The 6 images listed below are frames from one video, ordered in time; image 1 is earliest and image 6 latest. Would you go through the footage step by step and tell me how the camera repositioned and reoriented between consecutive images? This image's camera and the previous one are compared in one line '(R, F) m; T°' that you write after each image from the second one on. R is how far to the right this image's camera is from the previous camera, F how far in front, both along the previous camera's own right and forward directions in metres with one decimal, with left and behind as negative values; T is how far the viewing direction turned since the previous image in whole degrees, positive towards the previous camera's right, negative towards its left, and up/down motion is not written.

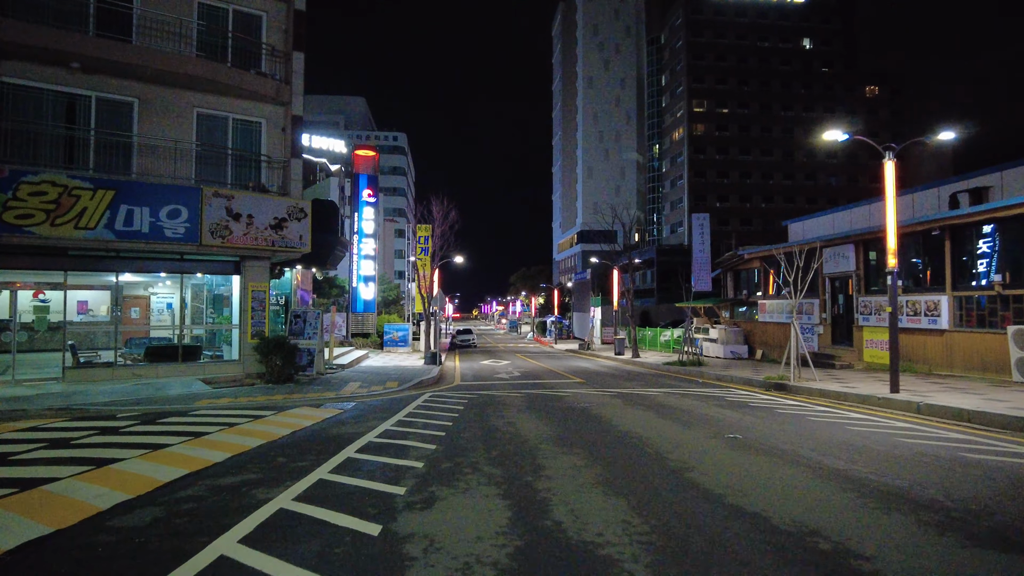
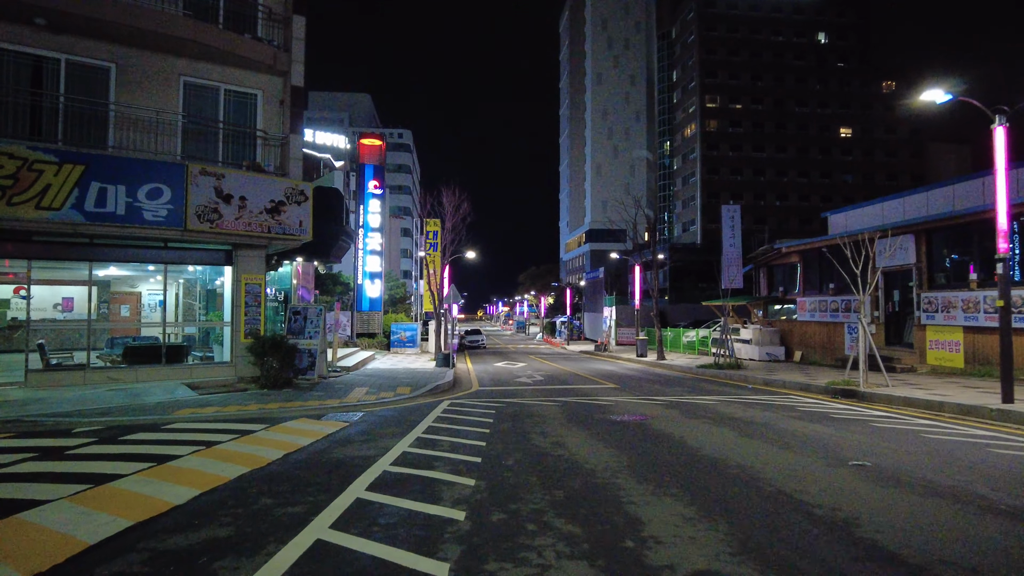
(-0.5, +2.0) m; 0°
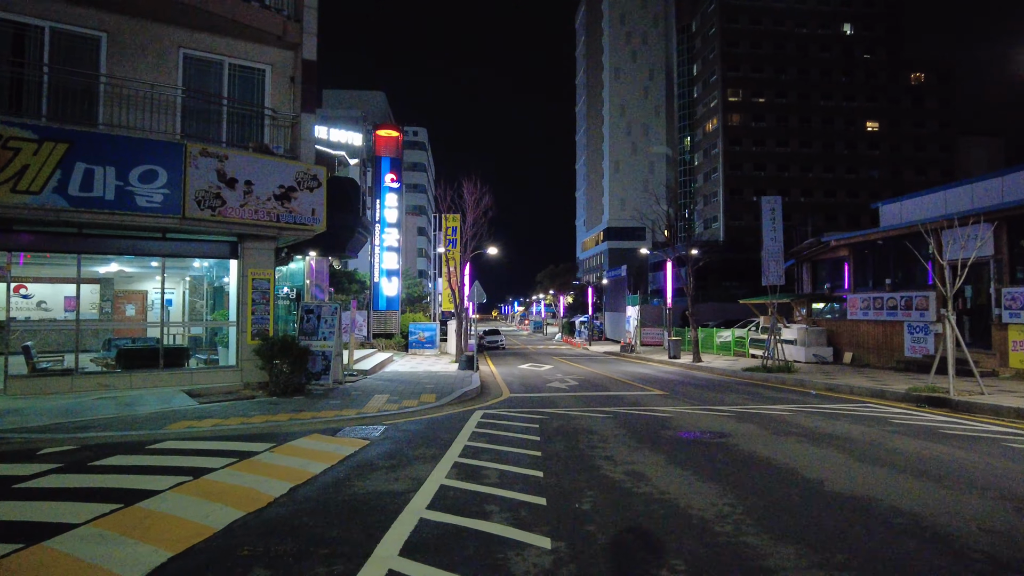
(-0.5, +1.6) m; -1°
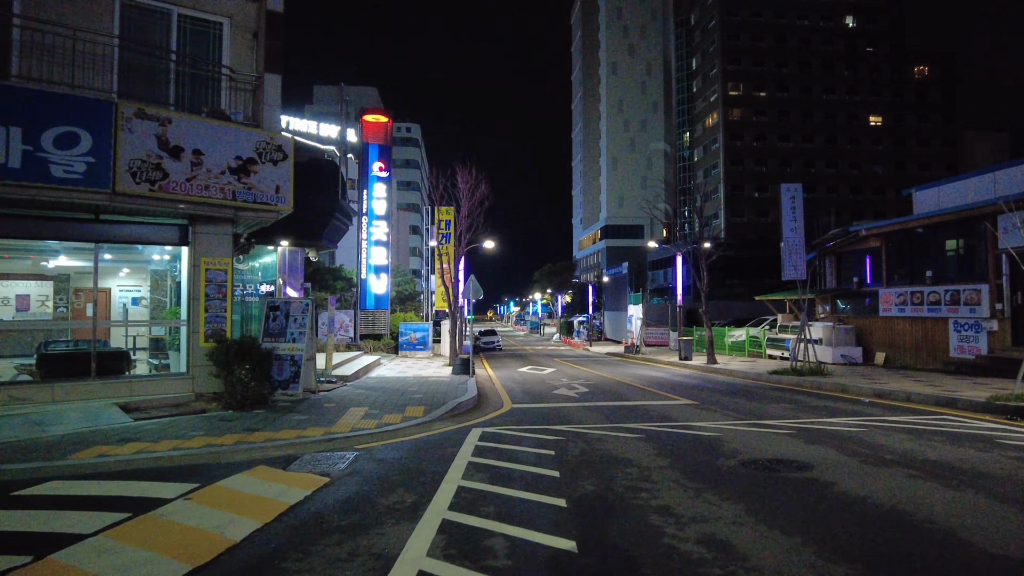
(-0.1, +2.2) m; 0°
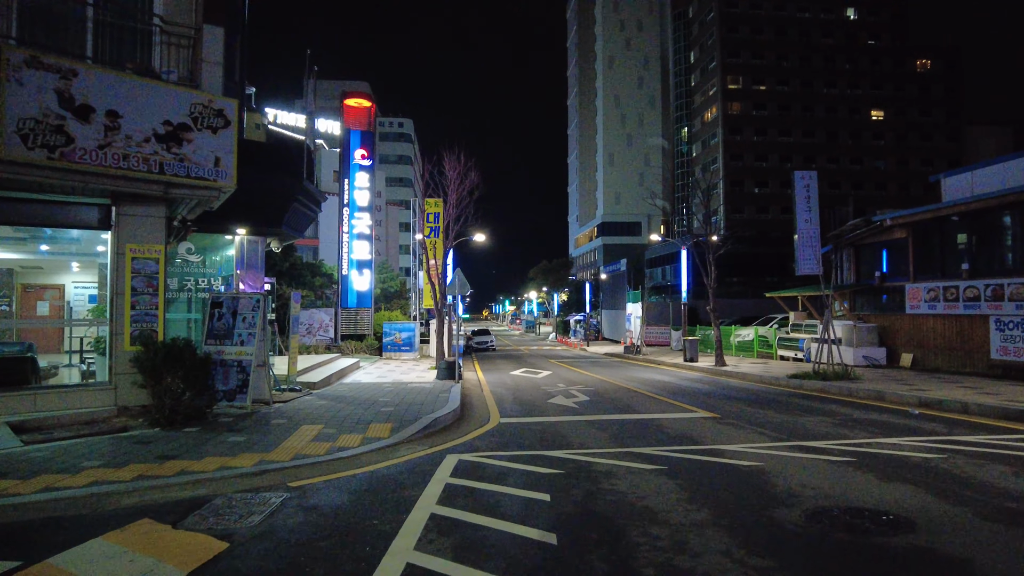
(+0.1, +1.9) m; 0°
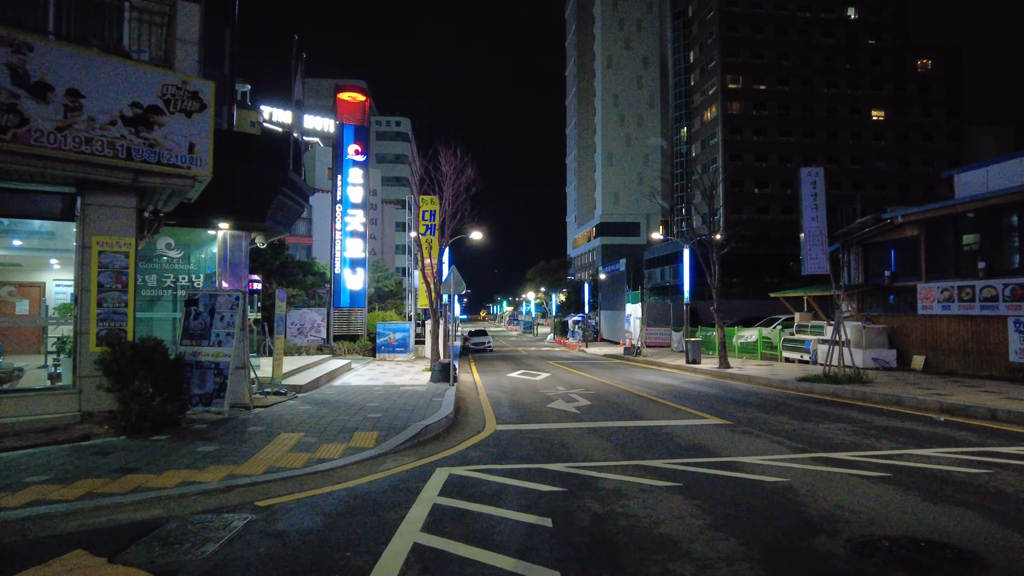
(0.0, +0.7) m; 0°
